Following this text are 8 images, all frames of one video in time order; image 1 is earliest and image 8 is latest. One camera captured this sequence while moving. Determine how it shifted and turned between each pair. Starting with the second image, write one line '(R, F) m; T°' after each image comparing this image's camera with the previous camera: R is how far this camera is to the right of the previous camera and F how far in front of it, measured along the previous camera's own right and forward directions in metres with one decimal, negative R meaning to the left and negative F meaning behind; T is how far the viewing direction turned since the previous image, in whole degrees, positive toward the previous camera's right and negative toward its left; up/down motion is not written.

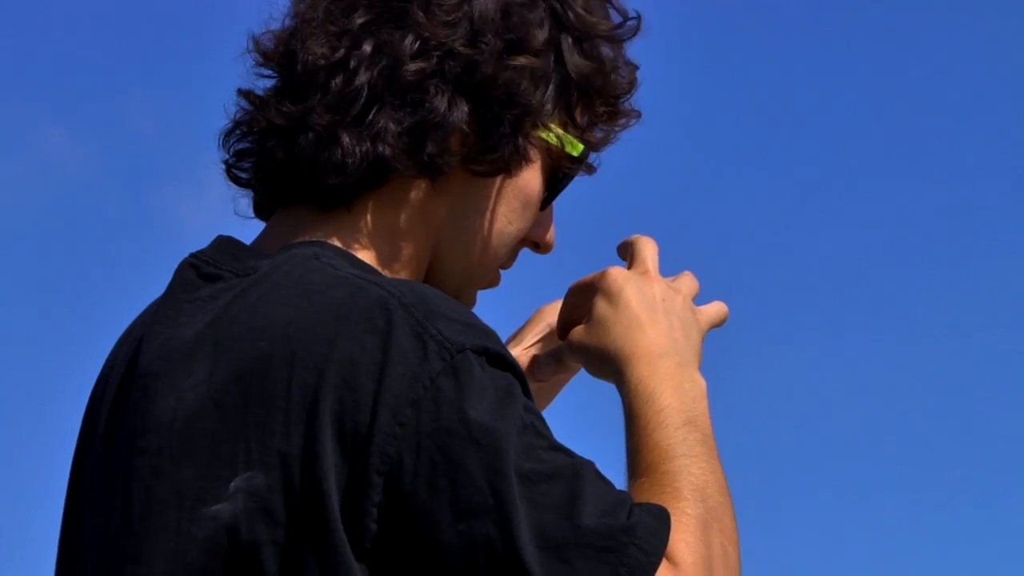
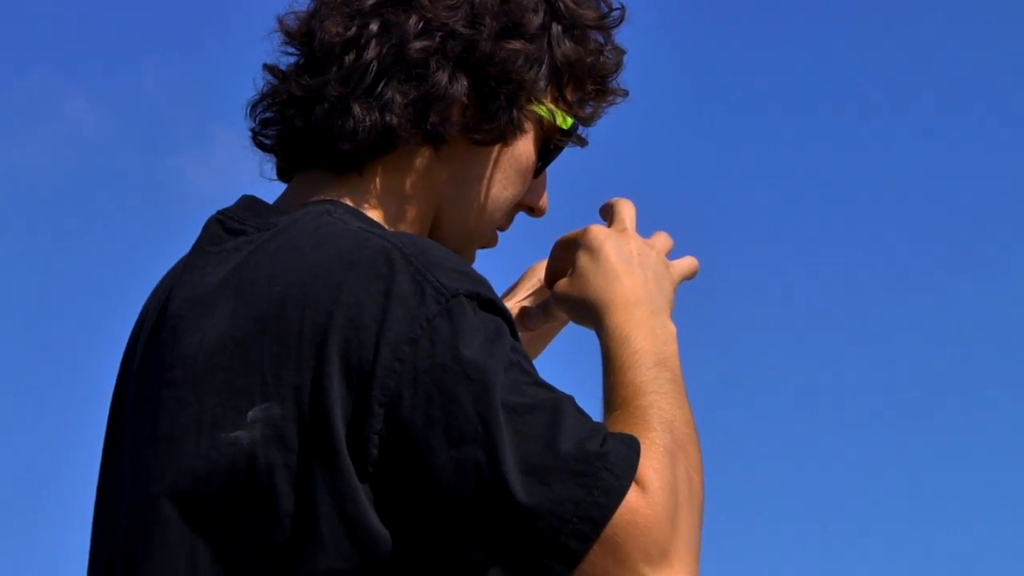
(+0.1, -0.2) m; -2°
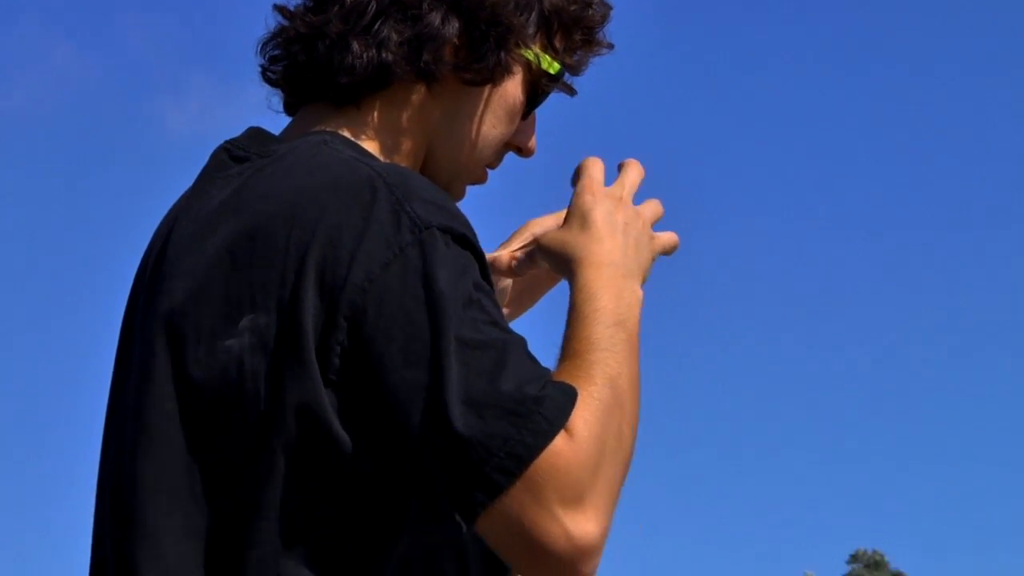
(+0.3, -0.1) m; -8°
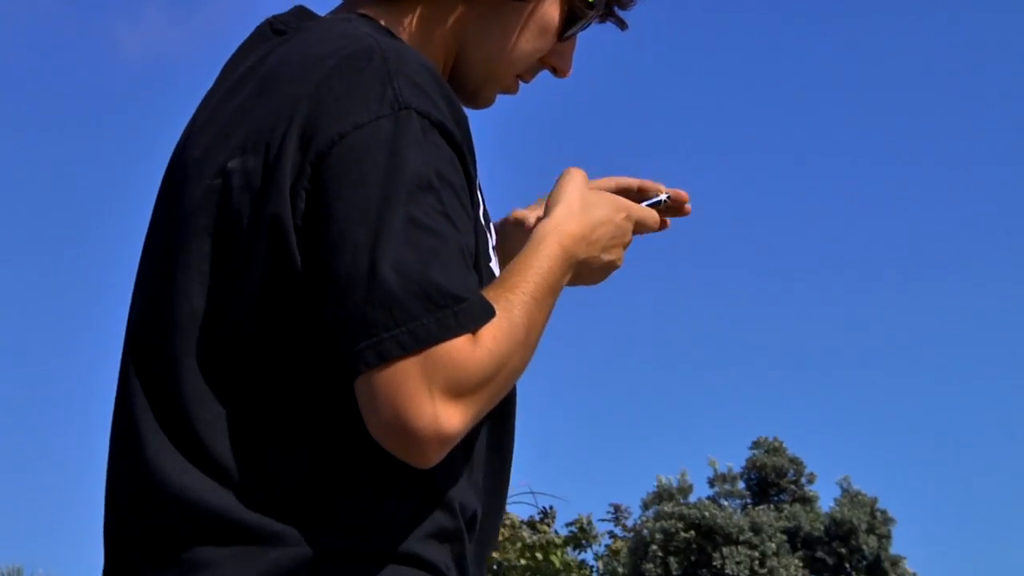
(+0.3, -0.1) m; -8°
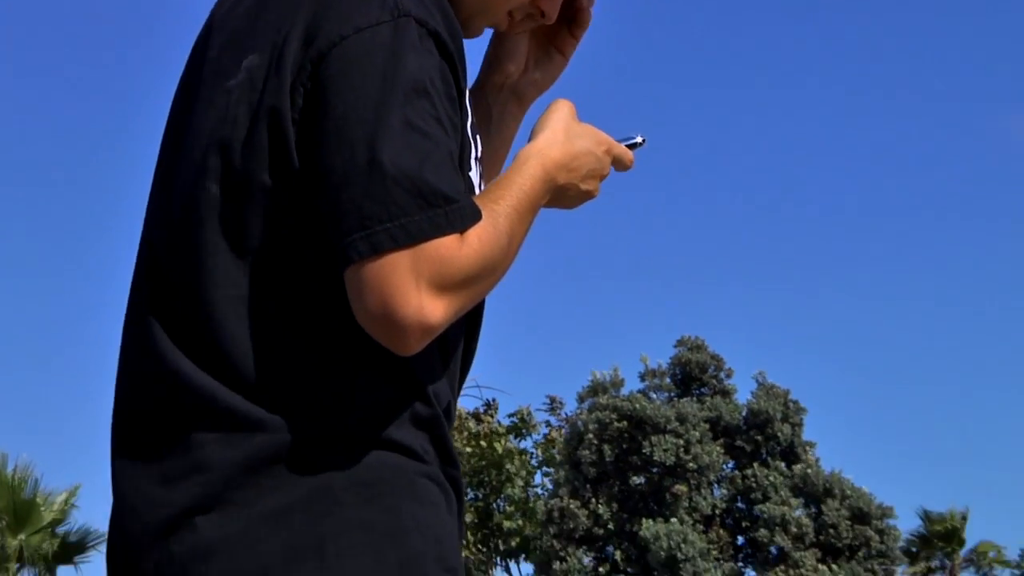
(-0.6, 0.0) m; +17°
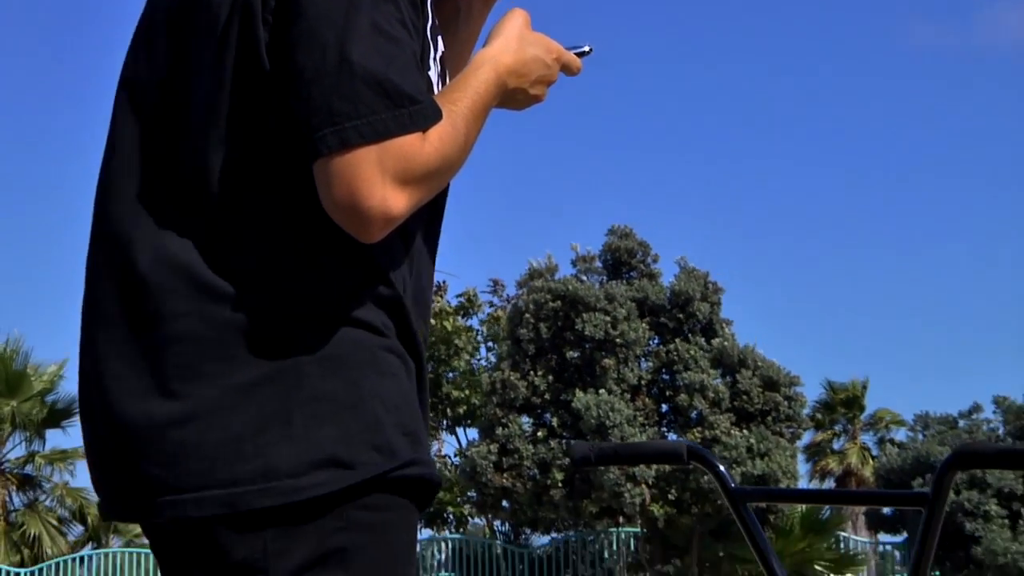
(-0.1, -0.2) m; +5°
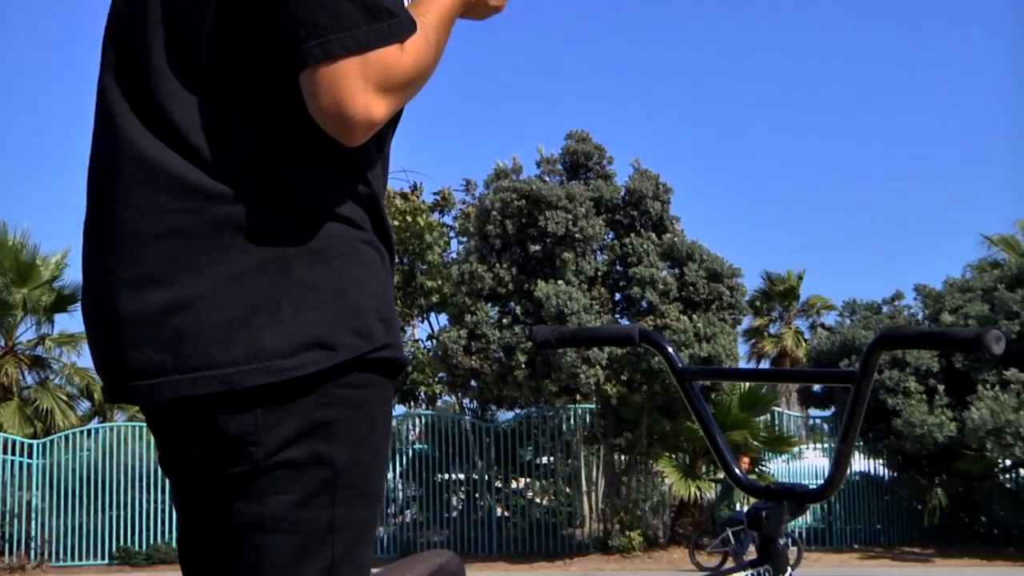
(0.0, -0.2) m; +1°
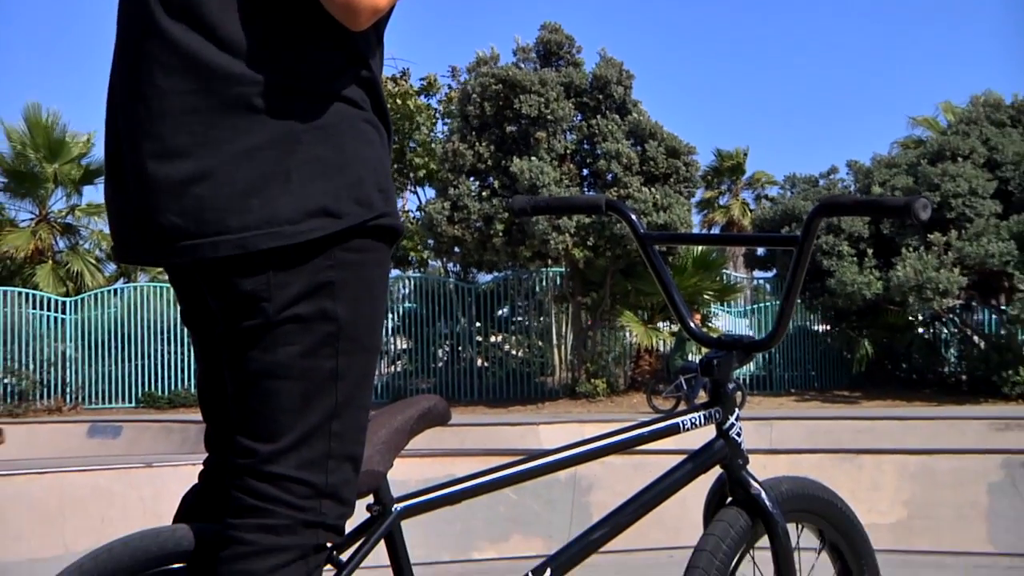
(-0.1, -0.3) m; +3°
